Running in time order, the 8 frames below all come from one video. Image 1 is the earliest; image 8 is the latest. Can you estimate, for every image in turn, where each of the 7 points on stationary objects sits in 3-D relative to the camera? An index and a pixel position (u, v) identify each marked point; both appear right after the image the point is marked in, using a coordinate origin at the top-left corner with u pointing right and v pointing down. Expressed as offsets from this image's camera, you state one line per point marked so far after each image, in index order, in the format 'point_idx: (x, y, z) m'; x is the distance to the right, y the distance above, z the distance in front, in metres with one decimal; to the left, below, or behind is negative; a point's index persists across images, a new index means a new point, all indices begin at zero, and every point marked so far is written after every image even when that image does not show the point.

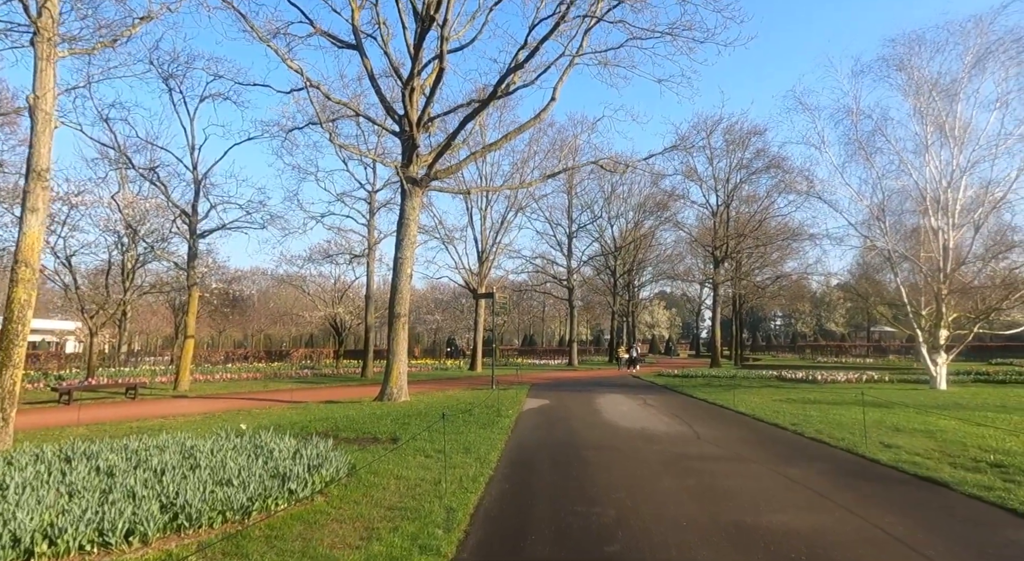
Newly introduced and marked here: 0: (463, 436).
0: (-0.8, -2.4, +10.0) m
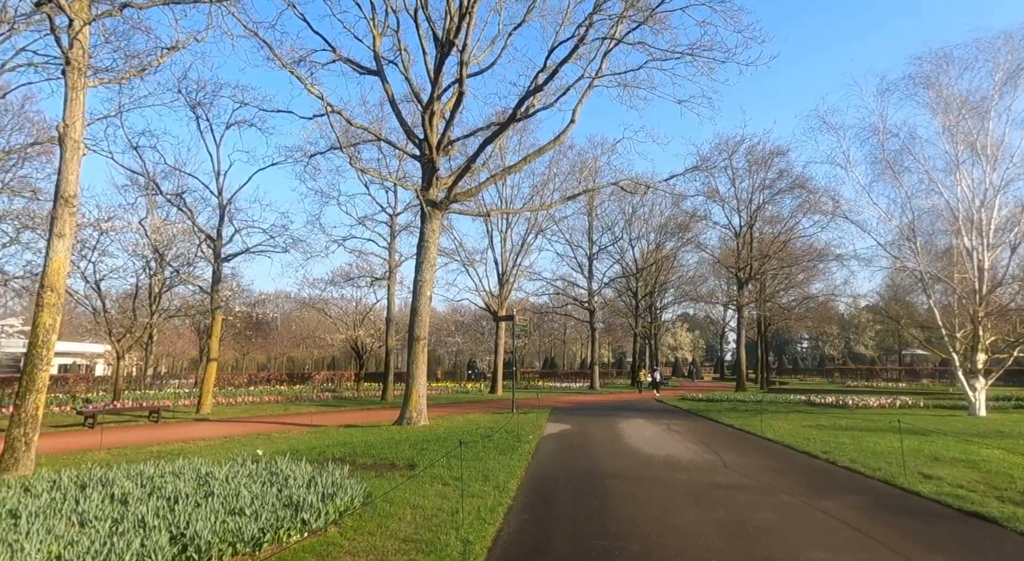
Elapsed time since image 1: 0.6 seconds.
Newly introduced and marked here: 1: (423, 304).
0: (-0.5, -2.7, +9.9) m
1: (-2.1, -0.6, +16.0) m
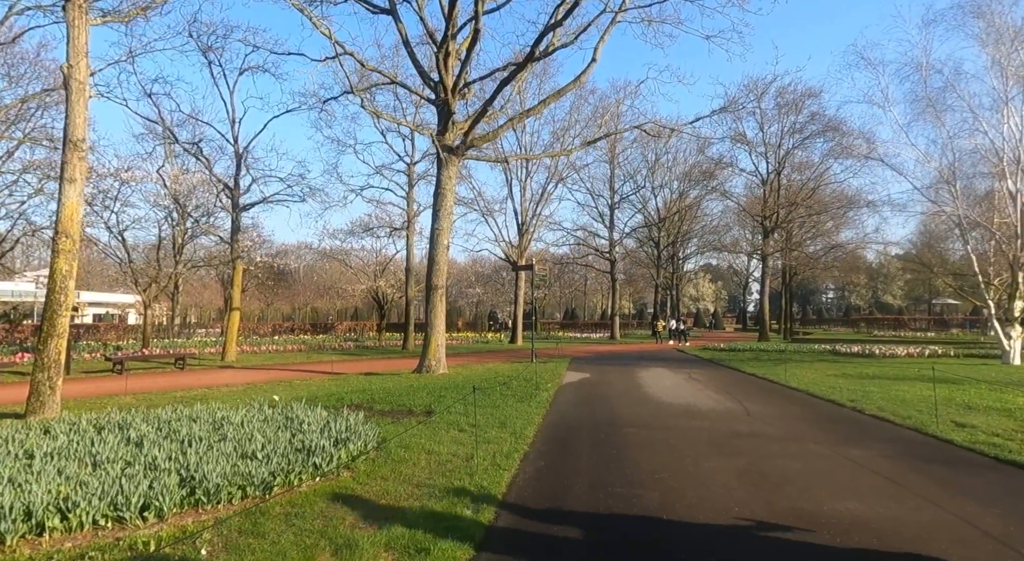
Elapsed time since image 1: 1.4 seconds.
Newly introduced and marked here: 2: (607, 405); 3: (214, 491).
0: (-0.2, -1.9, +9.8) m
1: (-1.7, +0.7, +15.8) m
2: (+1.8, -2.3, +12.3) m
3: (-1.9, -1.4, +4.4) m
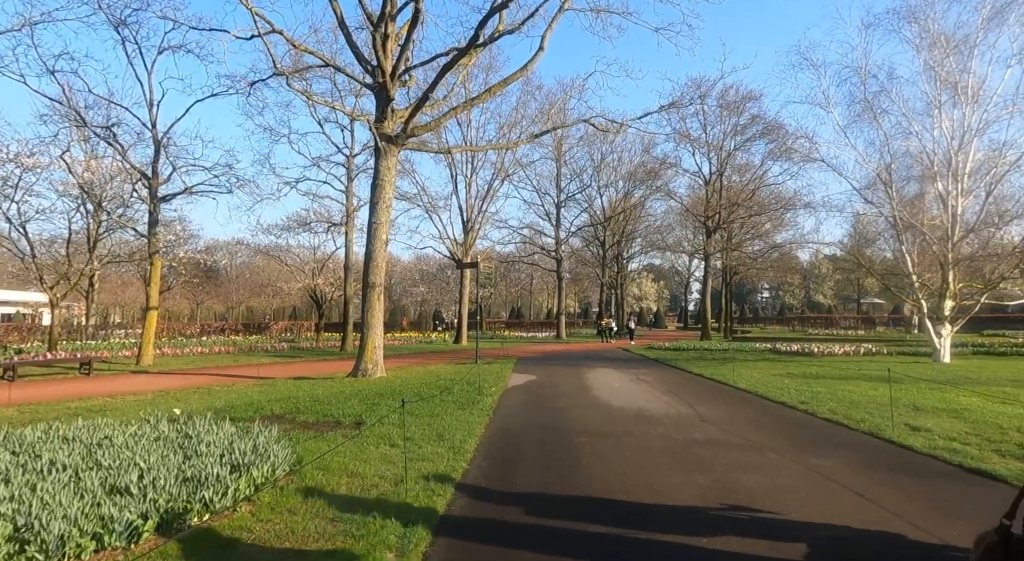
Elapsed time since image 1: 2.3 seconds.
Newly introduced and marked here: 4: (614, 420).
0: (-1.0, -1.9, +9.0) m
1: (-3.0, +0.7, +14.8) m
2: (+0.8, -2.3, +11.6) m
3: (-2.3, -1.3, +3.4) m
4: (+1.6, -2.2, +10.4) m
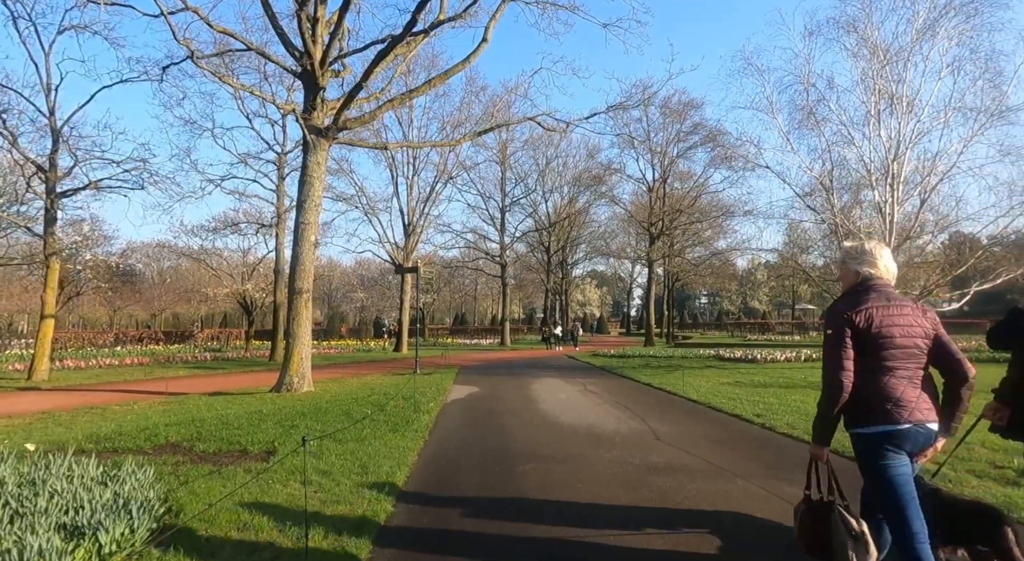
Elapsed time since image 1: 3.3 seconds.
0: (-1.7, -1.9, +7.9) m
1: (-4.2, +0.6, +13.5) m
2: (-0.2, -2.4, +10.6) m
3: (-2.6, -1.4, +2.2) m
4: (+0.7, -2.3, +9.5) m
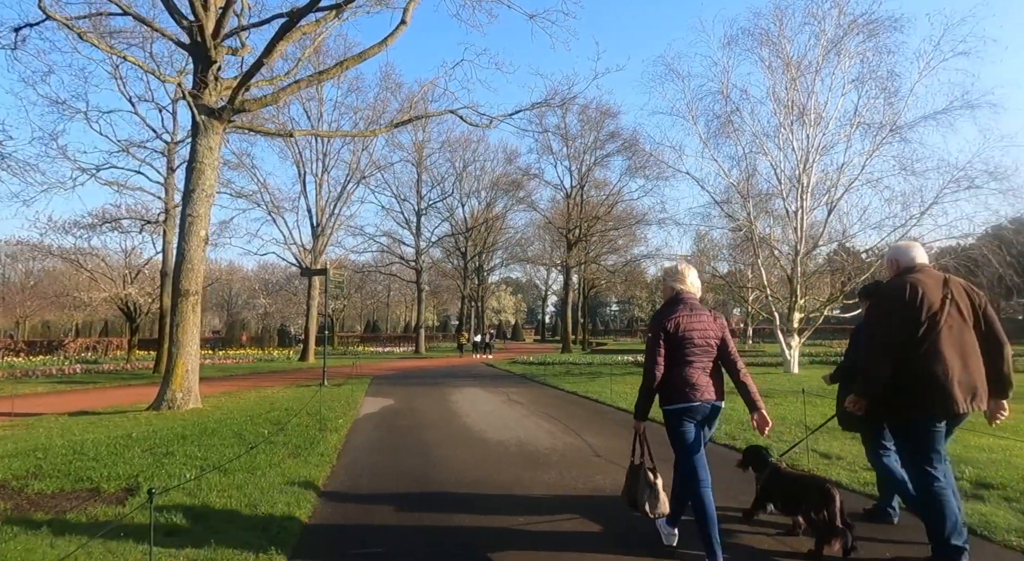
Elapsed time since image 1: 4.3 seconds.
0: (-2.5, -1.9, +6.5) m
1: (-5.6, +0.6, +11.8) m
2: (-1.3, -2.3, +9.4) m
3: (-2.6, -1.2, +0.8) m
4: (-0.2, -2.2, +8.4) m
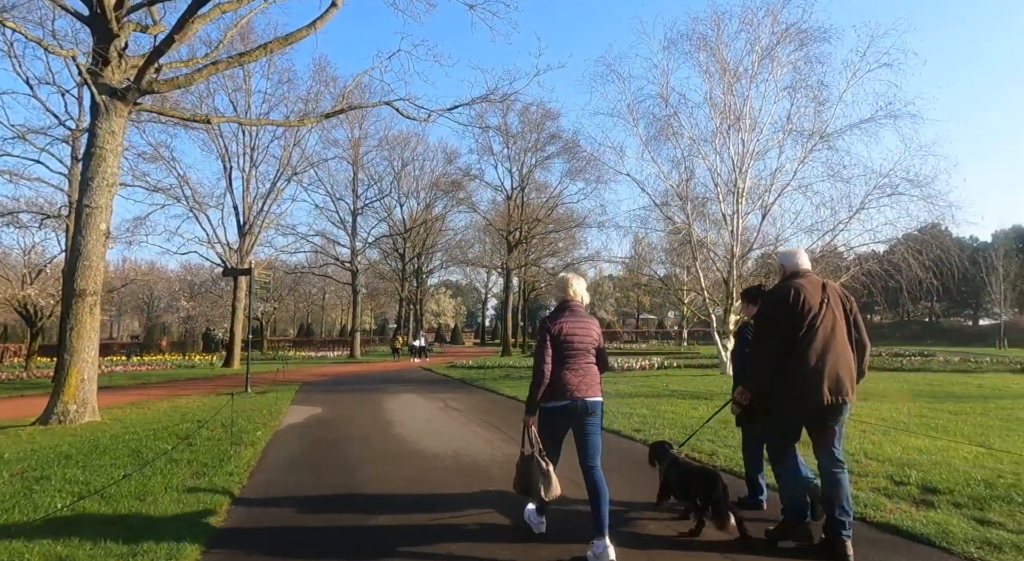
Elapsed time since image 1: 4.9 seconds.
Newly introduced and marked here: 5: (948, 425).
0: (-3.1, -1.9, +5.6) m
1: (-6.6, +0.6, +10.6) m
2: (-2.2, -2.3, +8.6) m
3: (-2.6, -1.2, -0.1) m
4: (-1.0, -2.2, +7.7) m
5: (+8.7, -2.9, +13.3) m
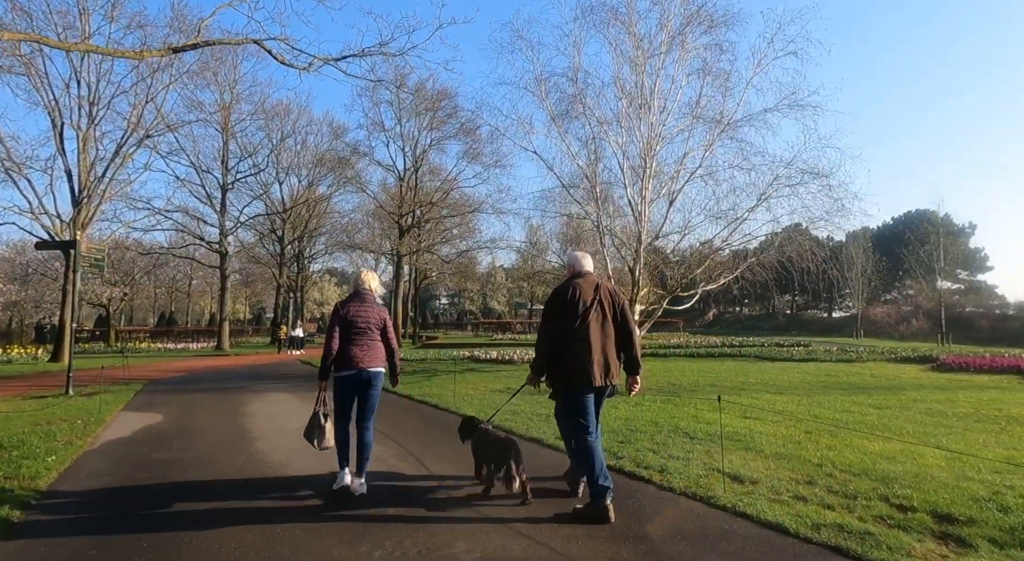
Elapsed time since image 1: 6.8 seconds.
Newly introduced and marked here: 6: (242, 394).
0: (-3.4, -1.6, +2.8) m
1: (-7.7, +1.0, +7.1) m
2: (-3.0, -2.0, +5.9) m
3: (-2.1, -1.0, -2.8) m
4: (-1.7, -1.9, +5.2) m
5: (+6.9, -2.6, +12.3) m
6: (-5.8, -2.5, +14.4) m
